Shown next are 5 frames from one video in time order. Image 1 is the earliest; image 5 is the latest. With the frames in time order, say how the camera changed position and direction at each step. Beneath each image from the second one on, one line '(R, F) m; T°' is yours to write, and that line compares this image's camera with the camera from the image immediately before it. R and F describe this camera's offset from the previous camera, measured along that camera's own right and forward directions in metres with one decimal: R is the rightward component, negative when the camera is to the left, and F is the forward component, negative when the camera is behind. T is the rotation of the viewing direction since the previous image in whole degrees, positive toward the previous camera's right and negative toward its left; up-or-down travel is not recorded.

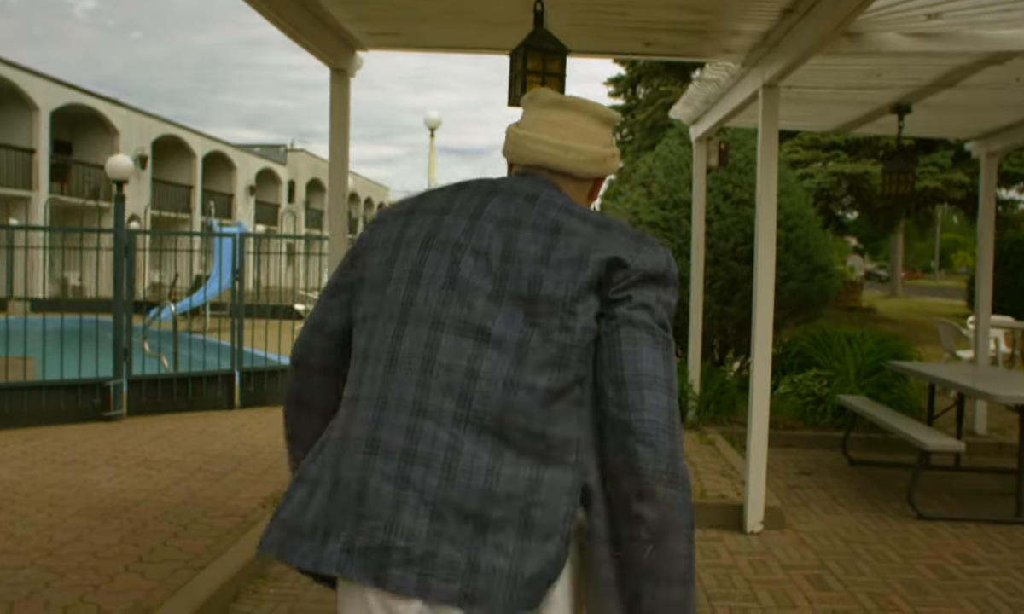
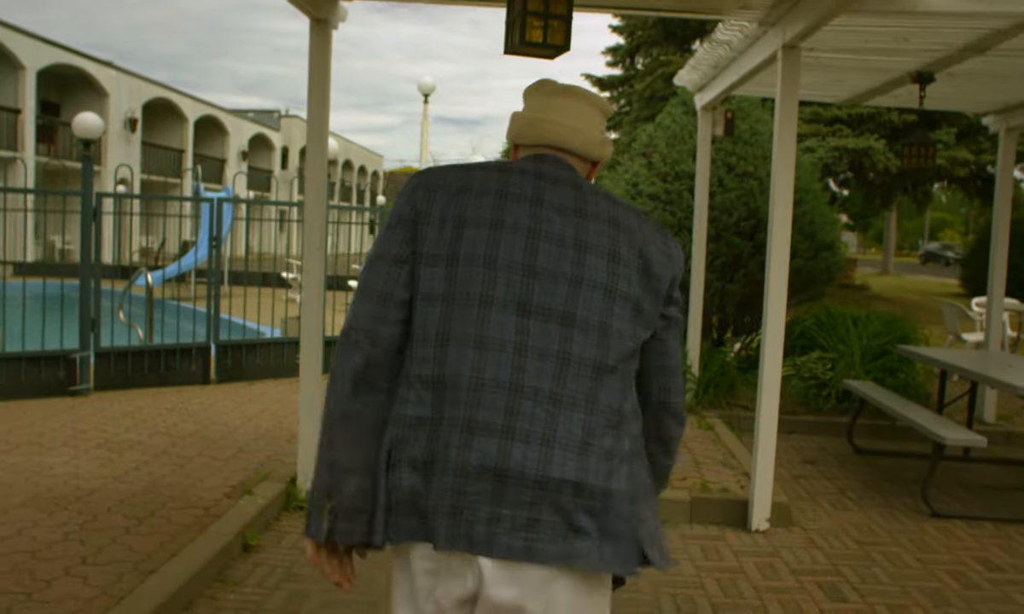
(0.0, +0.4) m; +1°
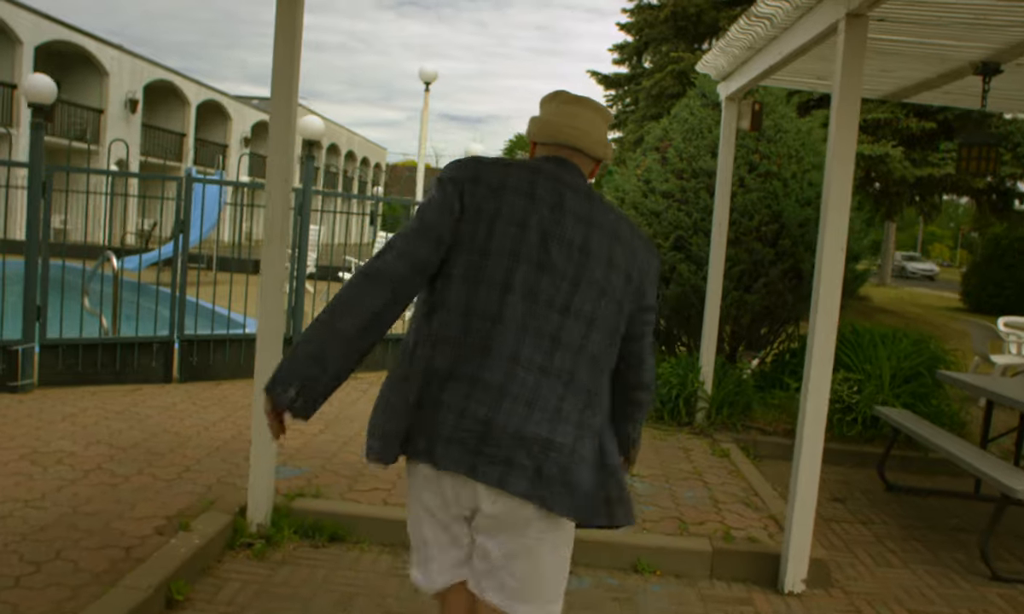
(0.0, +0.7) m; 0°
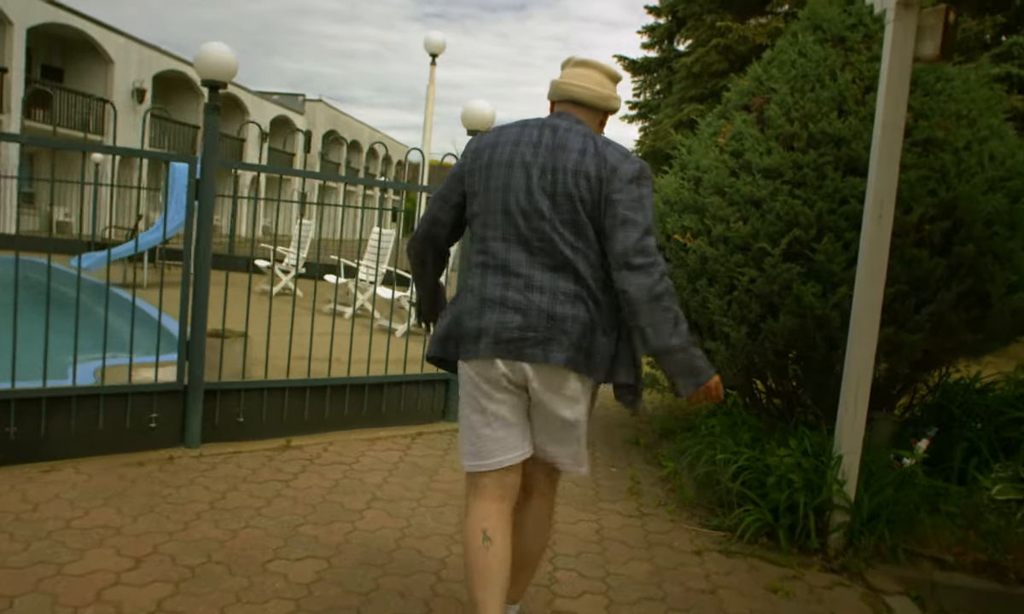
(0.0, +2.8) m; -1°
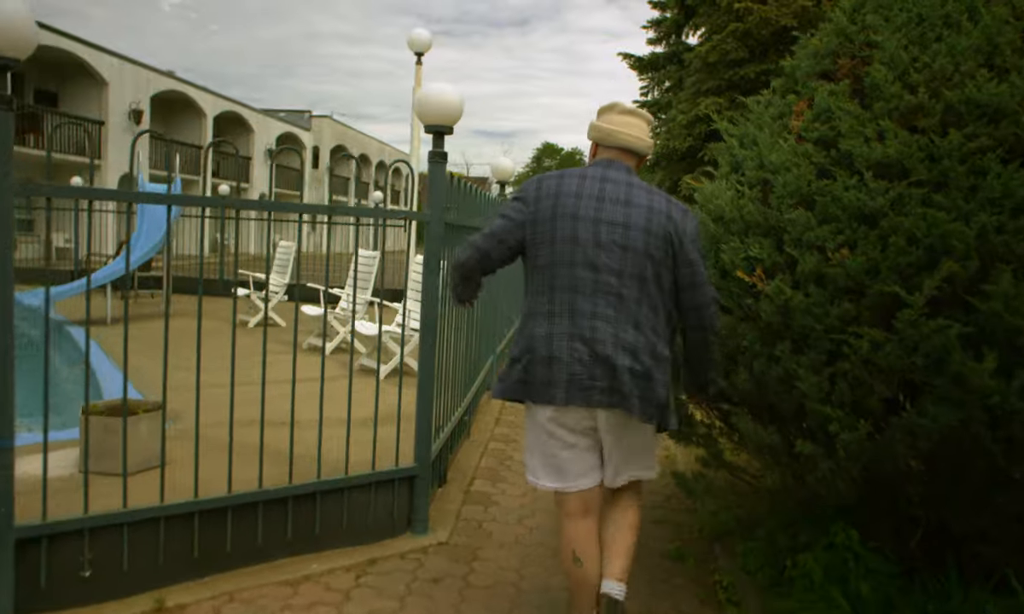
(+0.2, +1.9) m; -1°
